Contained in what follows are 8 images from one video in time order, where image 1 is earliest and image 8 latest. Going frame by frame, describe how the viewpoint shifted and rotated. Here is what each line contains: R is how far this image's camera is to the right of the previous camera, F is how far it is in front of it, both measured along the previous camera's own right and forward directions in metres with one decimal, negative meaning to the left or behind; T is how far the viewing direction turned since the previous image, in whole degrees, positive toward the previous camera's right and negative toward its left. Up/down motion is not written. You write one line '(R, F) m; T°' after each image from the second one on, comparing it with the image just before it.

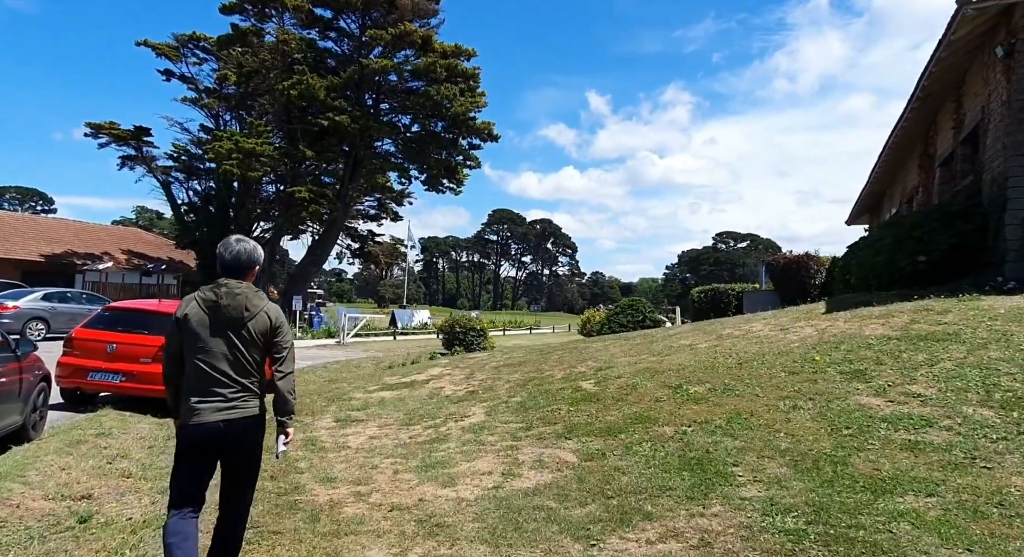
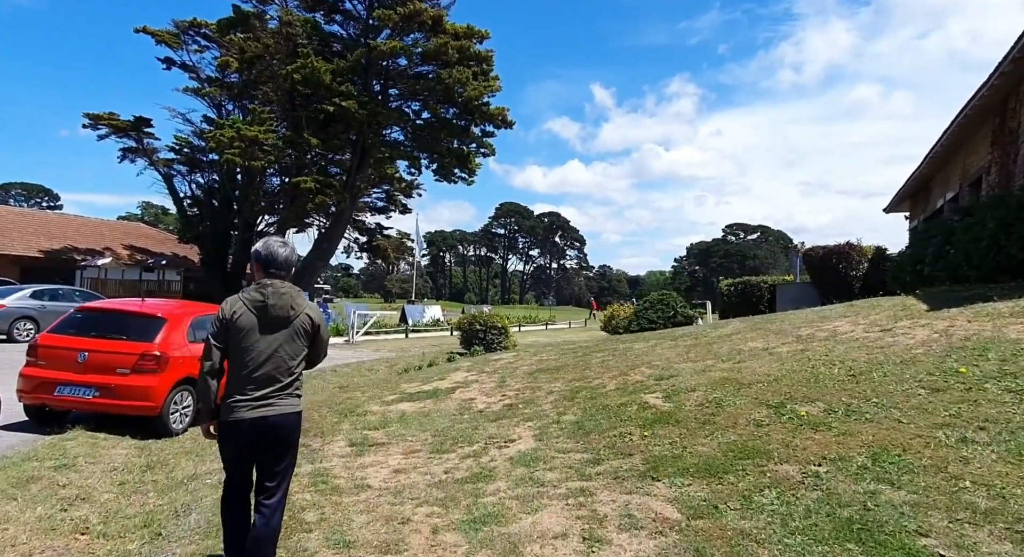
(-0.5, +1.4) m; -1°
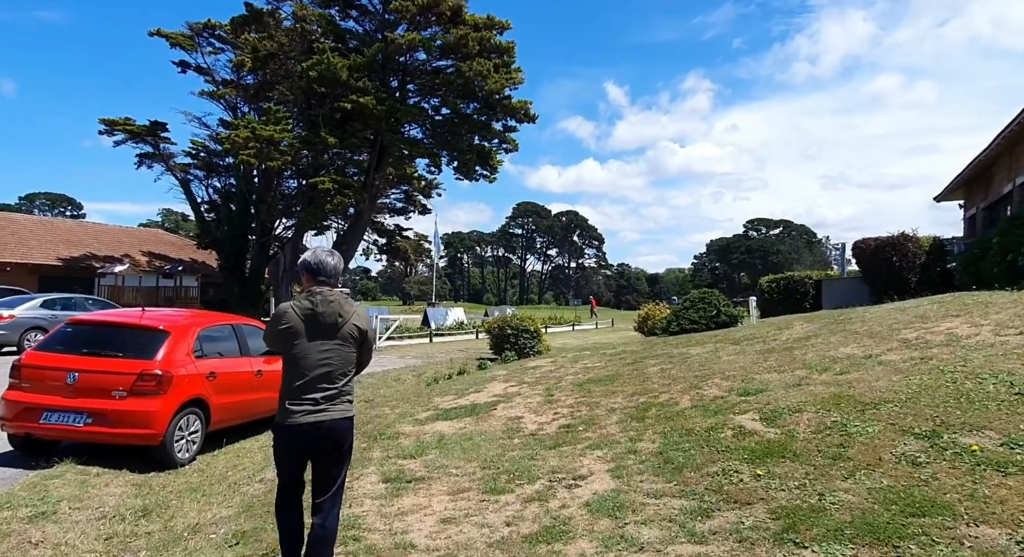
(-0.4, +1.2) m; -2°
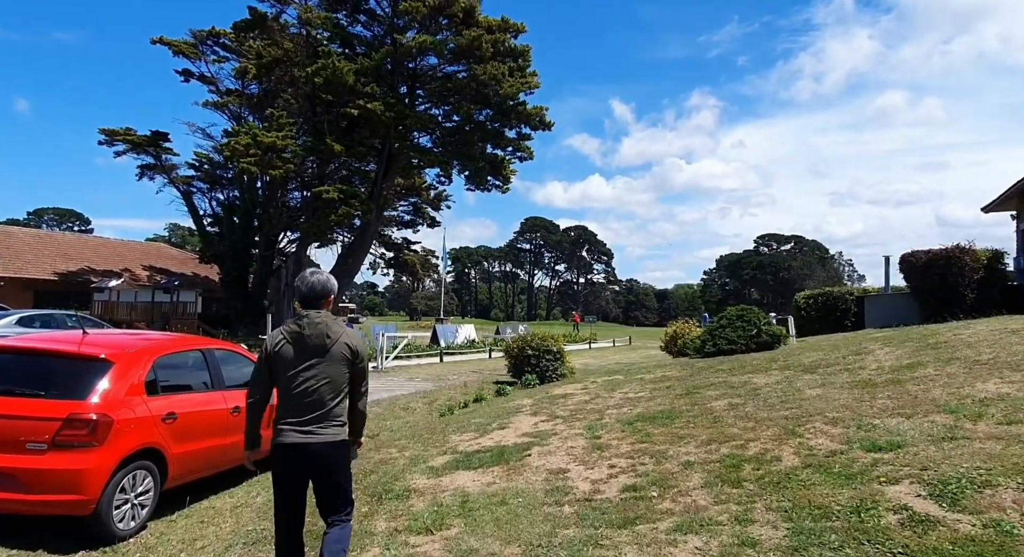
(-0.3, +1.6) m; -1°
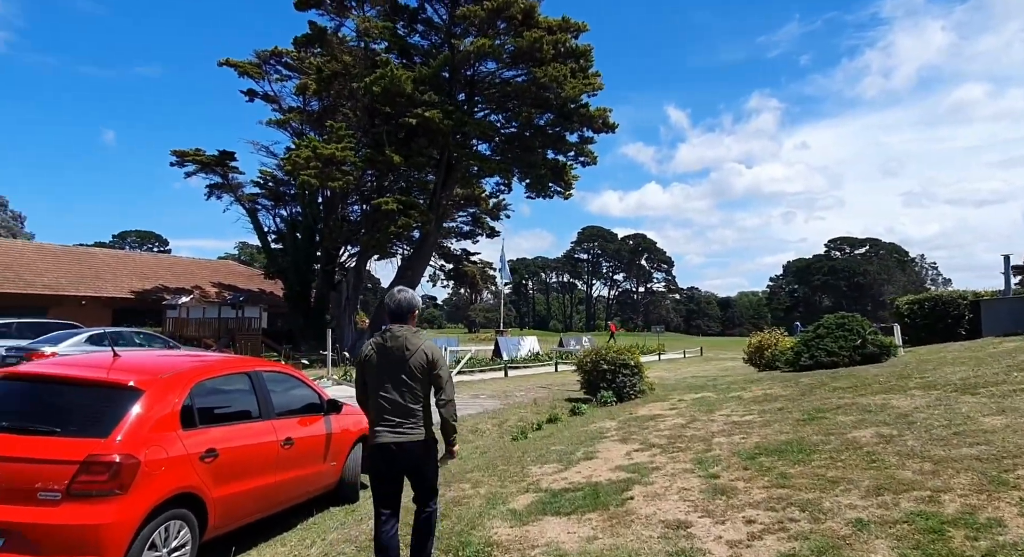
(-0.4, +1.1) m; -5°
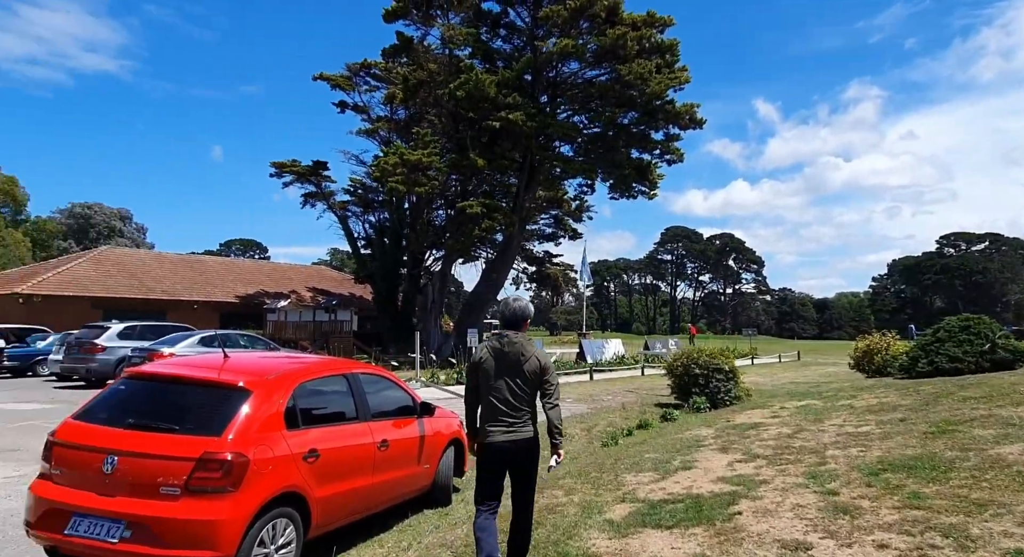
(-0.1, +0.2) m; -8°
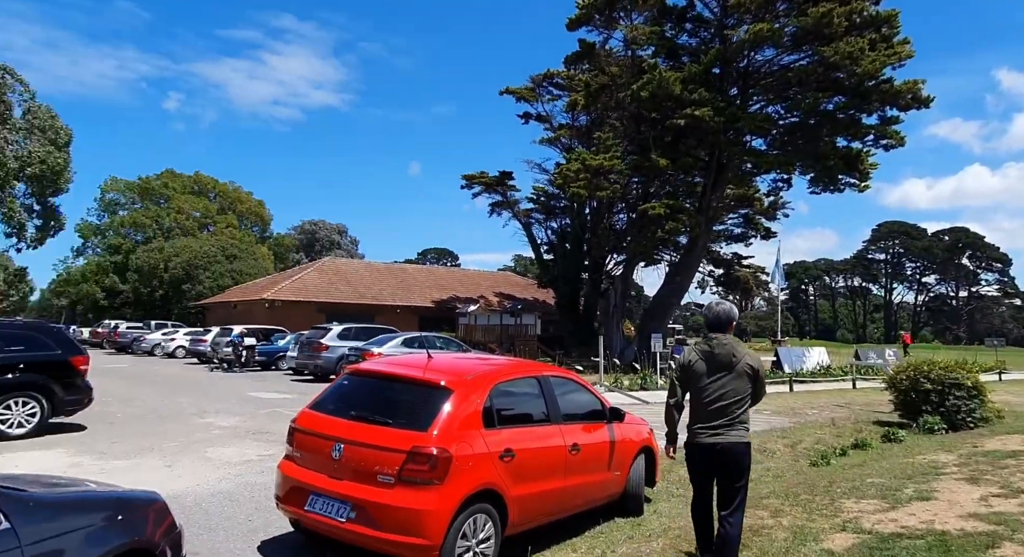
(-0.1, +0.1) m; -17°
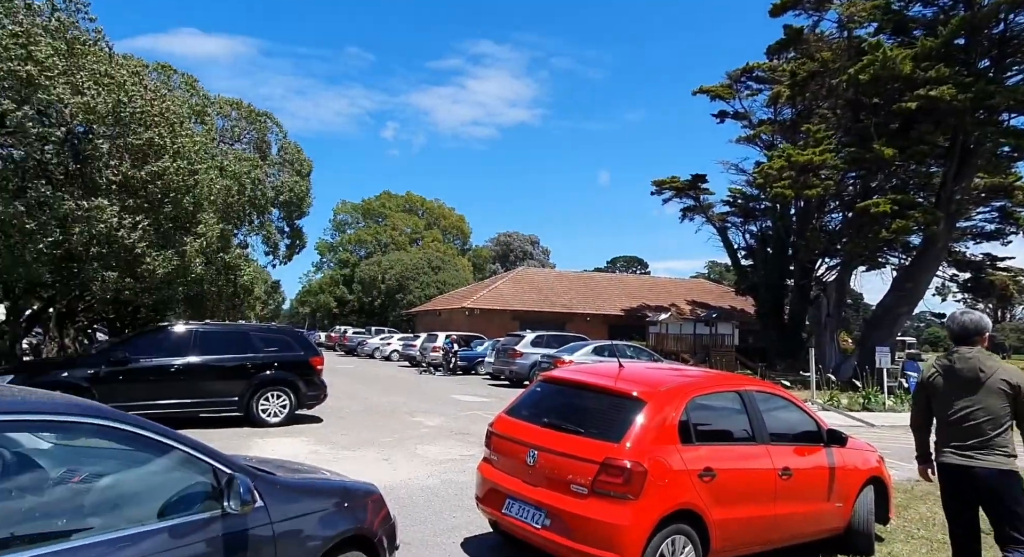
(0.0, +0.1) m; -17°
